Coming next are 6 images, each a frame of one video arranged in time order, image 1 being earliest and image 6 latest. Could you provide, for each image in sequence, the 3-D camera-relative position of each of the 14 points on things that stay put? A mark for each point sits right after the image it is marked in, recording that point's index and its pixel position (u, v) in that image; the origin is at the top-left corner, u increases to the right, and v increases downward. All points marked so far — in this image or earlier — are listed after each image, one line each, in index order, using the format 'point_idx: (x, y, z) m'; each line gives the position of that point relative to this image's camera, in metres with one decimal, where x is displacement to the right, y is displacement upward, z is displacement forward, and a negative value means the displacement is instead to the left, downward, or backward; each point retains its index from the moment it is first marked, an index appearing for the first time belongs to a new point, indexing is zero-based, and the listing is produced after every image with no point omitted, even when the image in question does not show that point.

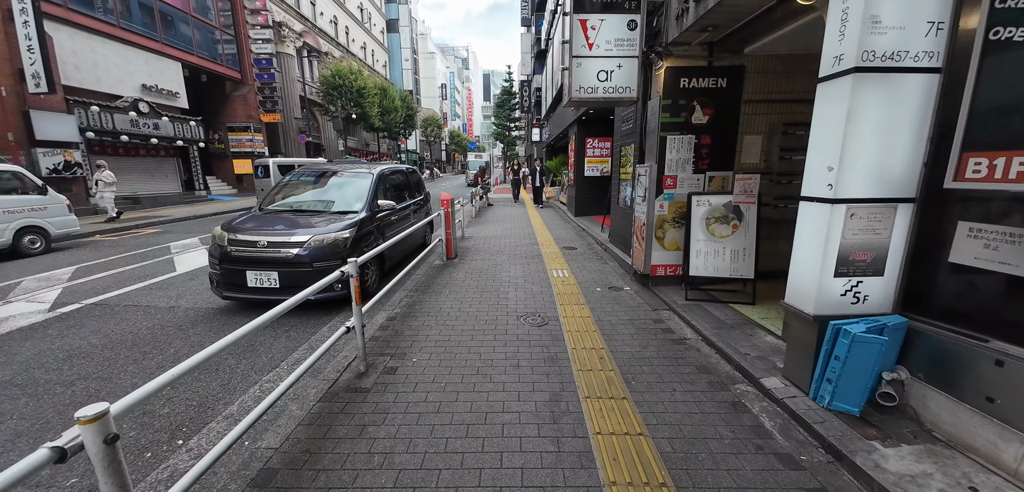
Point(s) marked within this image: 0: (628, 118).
0: (+1.8, +2.1, +6.7) m
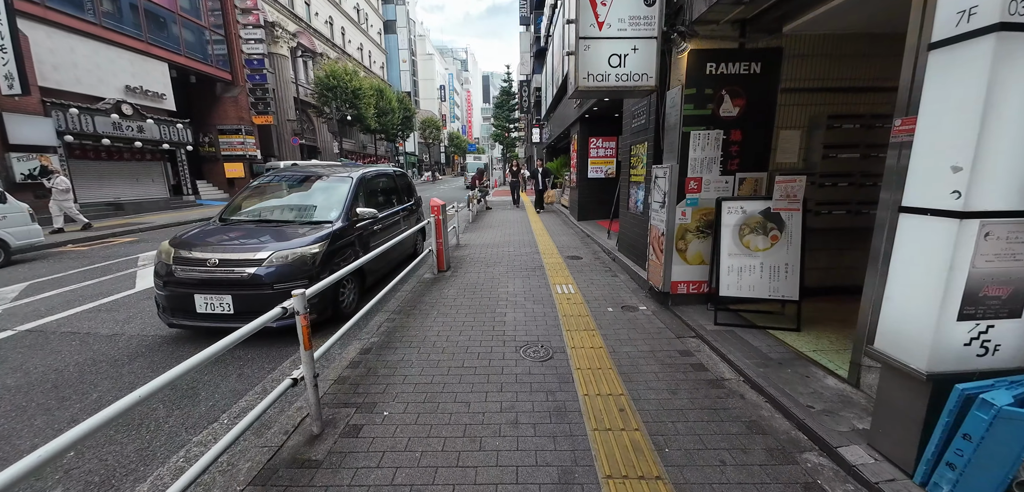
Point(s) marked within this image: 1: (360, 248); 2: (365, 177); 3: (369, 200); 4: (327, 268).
0: (+1.8, +1.9, +5.9) m
1: (-2.0, 0.0, +5.4) m
2: (-2.2, +1.0, +6.1) m
3: (-2.1, +0.7, +6.0) m
4: (-2.0, -0.2, +4.5) m
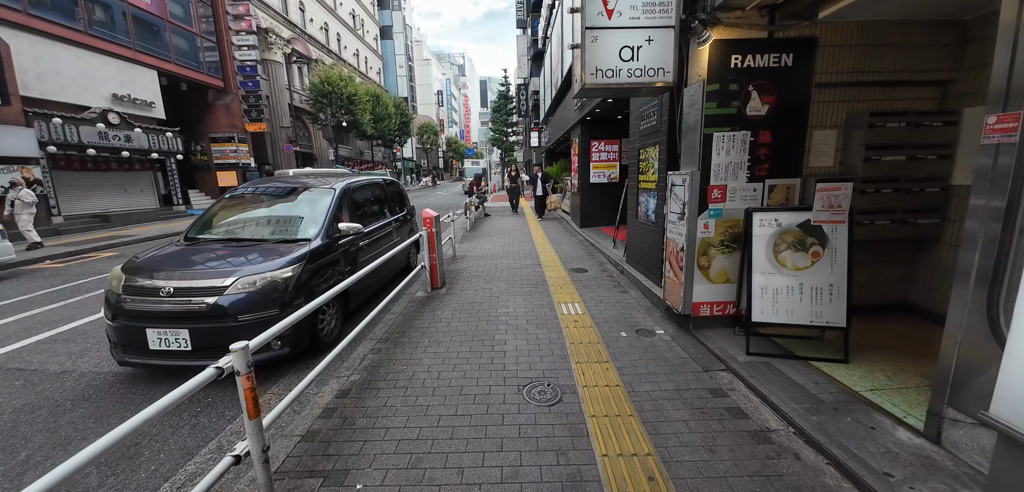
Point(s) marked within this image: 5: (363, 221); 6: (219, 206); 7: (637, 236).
0: (+1.8, +1.7, +5.4) m
1: (-2.0, -0.2, +4.9) m
2: (-2.2, +0.8, +5.6) m
3: (-2.1, +0.5, +5.5) m
4: (-2.0, -0.5, +3.9) m
5: (-2.1, +0.3, +5.8) m
6: (-3.6, +0.6, +5.1) m
7: (+1.8, +0.2, +6.1) m
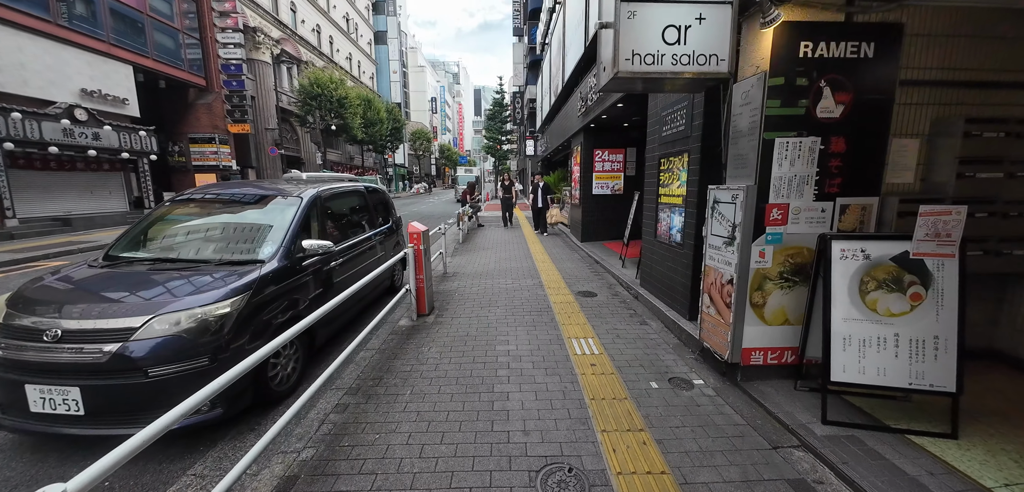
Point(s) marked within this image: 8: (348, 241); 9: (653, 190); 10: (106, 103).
0: (+1.8, +1.5, +4.7) m
1: (-2.0, -0.4, +4.1) m
2: (-2.2, +0.6, +4.8) m
3: (-2.1, +0.2, +4.6) m
4: (-1.9, -0.6, +3.1) m
5: (-2.1, +0.1, +4.9) m
6: (-3.5, +0.4, +4.2) m
7: (+1.8, -0.1, +5.3) m
8: (-2.0, +0.1, +5.2) m
9: (+1.8, +0.7, +5.3) m
10: (-15.4, +5.4, +15.8) m
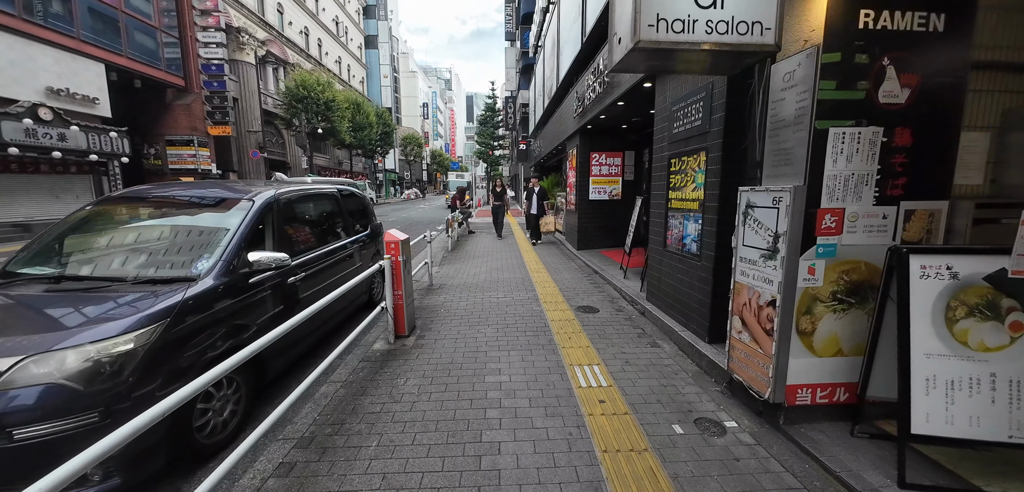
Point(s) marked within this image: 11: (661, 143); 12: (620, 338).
0: (+1.7, +1.4, +4.1) m
1: (-2.0, -0.5, +3.4) m
2: (-2.3, +0.5, +4.1) m
3: (-2.2, +0.1, +4.0) m
4: (-2.0, -0.7, +2.4) m
5: (-2.2, 0.0, +4.3) m
6: (-3.6, +0.3, +3.5) m
7: (+1.7, -0.3, +4.7) m
8: (-2.1, 0.0, +4.5) m
9: (+1.7, +0.6, +4.7) m
10: (-15.7, +5.2, +15.0) m
11: (+1.7, +1.2, +4.8) m
12: (+1.1, -1.0, +4.3) m
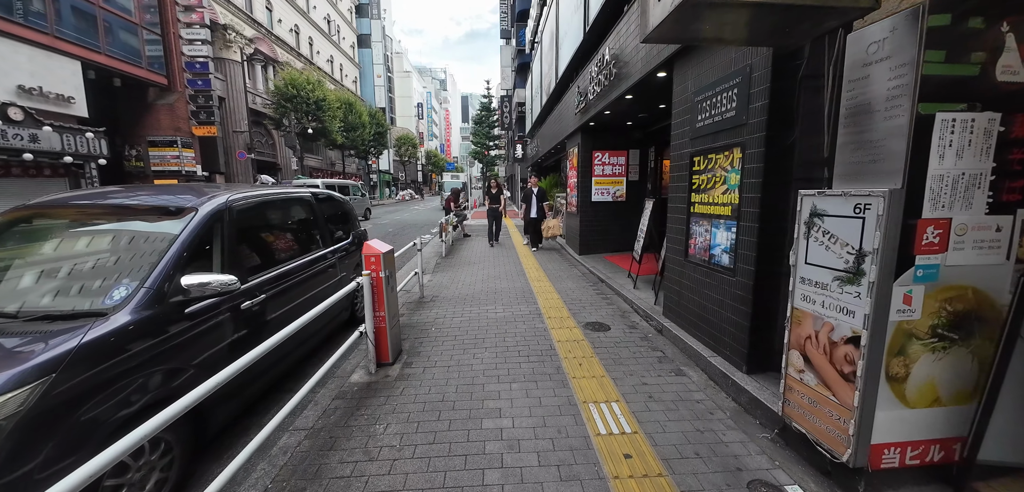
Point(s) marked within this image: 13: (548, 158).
0: (+1.7, +1.3, +3.6) m
1: (-2.0, -0.7, +2.8) m
2: (-2.2, +0.3, +3.5) m
3: (-2.1, 0.0, +3.3) m
4: (-2.0, -0.8, +1.8) m
5: (-2.2, -0.1, +3.7) m
6: (-3.6, +0.2, +2.9) m
7: (+1.8, -0.4, +4.1) m
8: (-2.1, -0.2, +3.9) m
9: (+1.7, +0.5, +4.1) m
10: (-15.8, +4.9, +14.2) m
11: (+1.7, +1.1, +4.2) m
12: (+1.1, -1.1, +3.7) m
13: (+1.3, +3.2, +15.1) m
